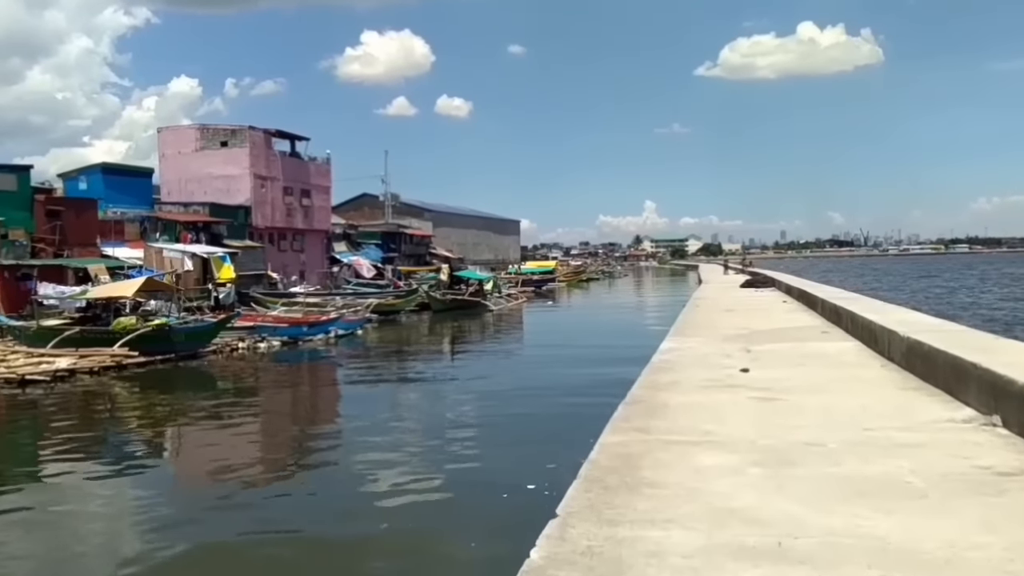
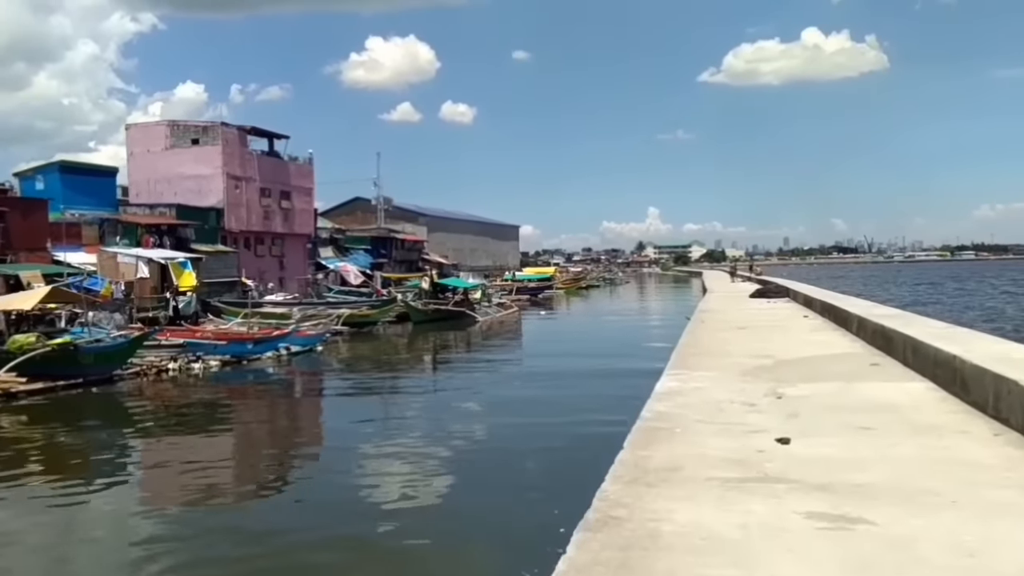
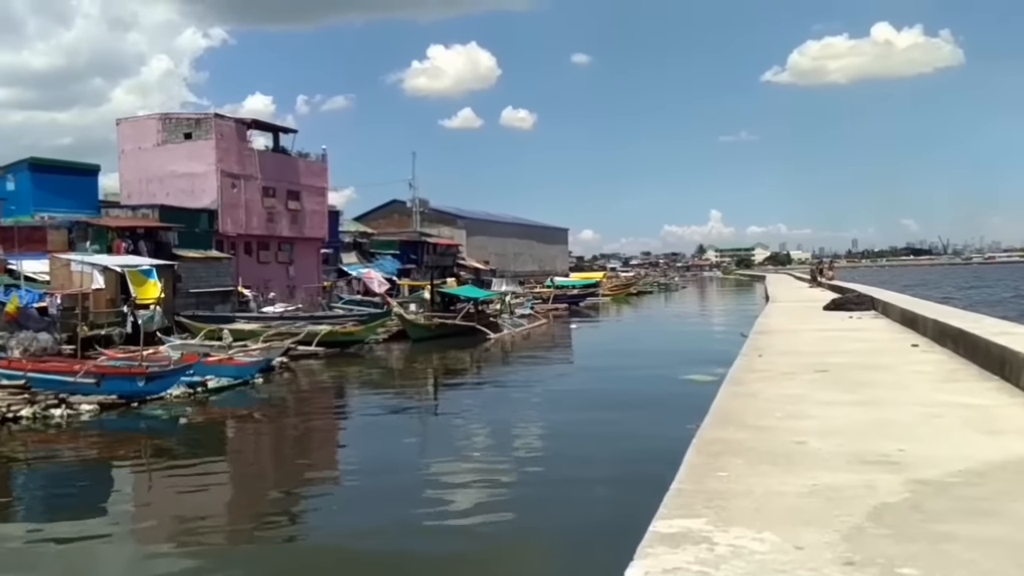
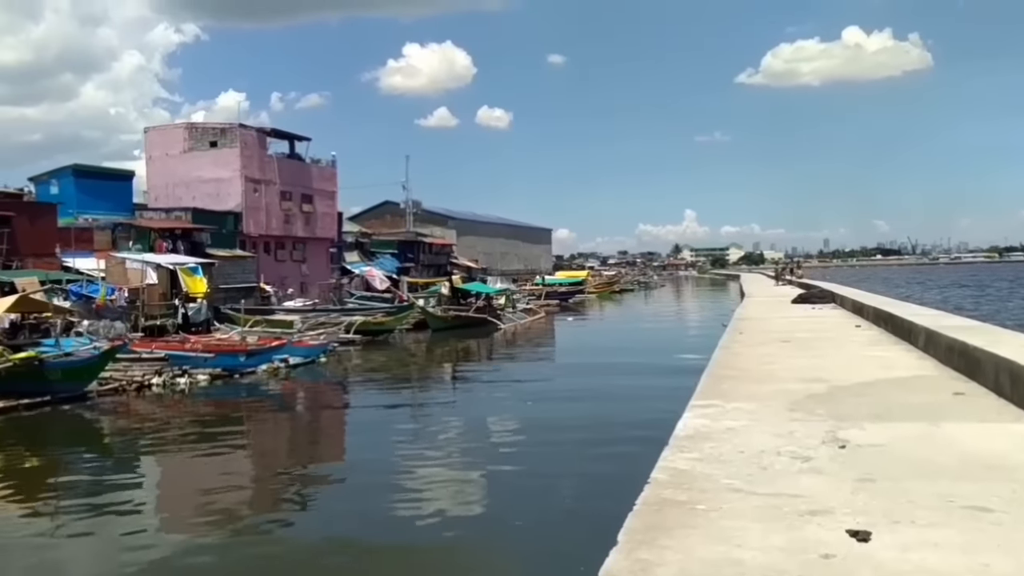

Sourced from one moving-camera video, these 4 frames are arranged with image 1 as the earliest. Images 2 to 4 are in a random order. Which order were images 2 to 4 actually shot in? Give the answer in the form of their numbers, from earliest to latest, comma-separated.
2, 4, 3
